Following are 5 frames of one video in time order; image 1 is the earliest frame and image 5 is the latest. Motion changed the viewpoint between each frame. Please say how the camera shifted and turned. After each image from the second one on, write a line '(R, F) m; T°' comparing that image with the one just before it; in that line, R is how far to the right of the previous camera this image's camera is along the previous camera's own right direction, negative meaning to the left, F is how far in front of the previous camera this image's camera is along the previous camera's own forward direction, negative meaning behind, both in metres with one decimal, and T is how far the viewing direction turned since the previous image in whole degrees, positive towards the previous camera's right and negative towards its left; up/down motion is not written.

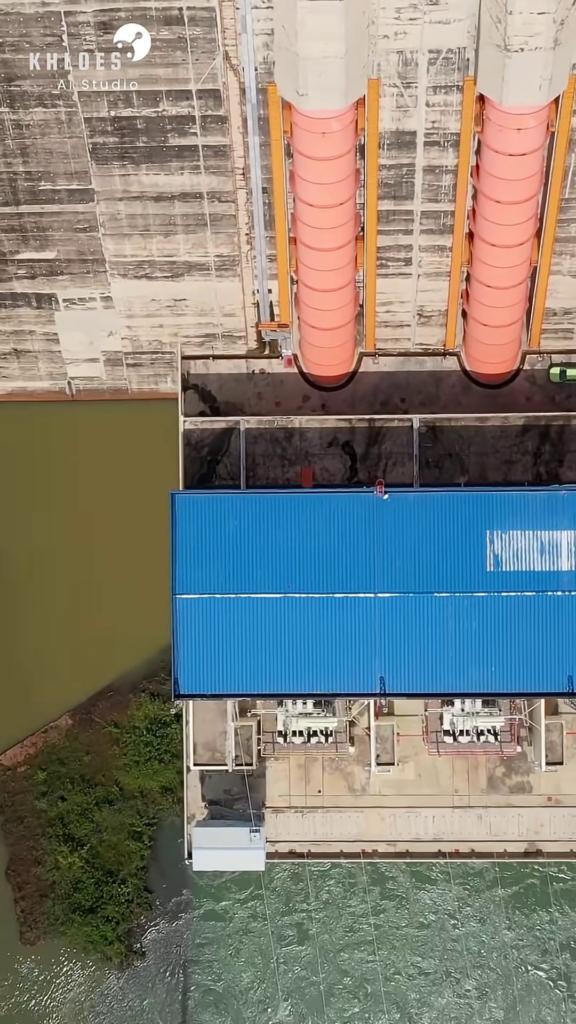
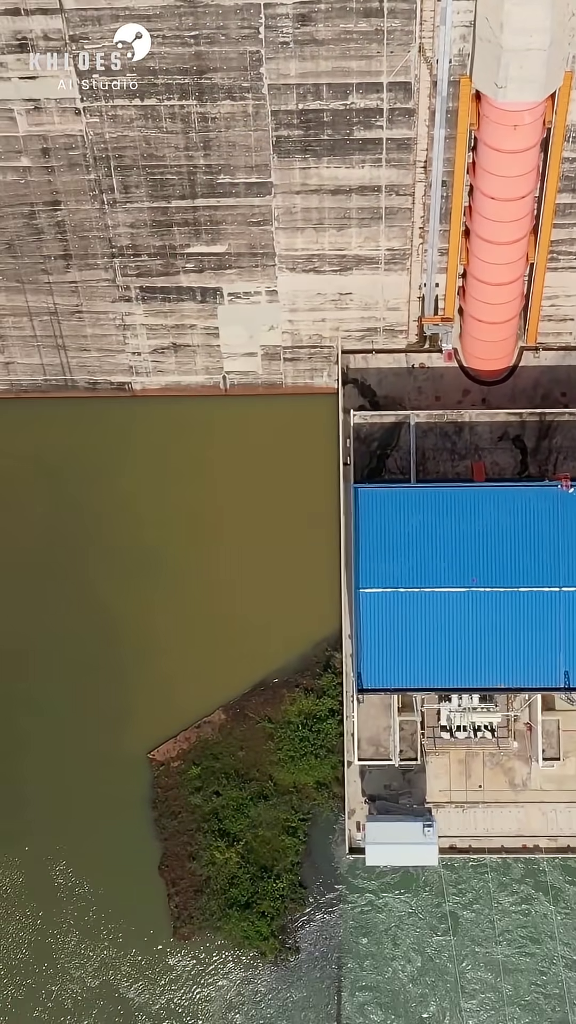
(-1.7, 0.0) m; 0°
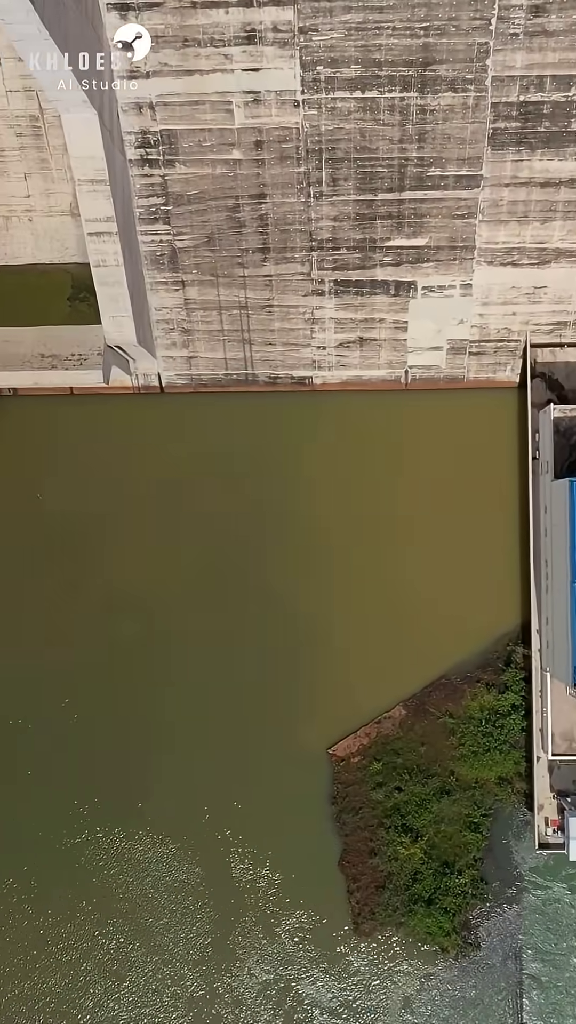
(-1.9, 0.0) m; 0°
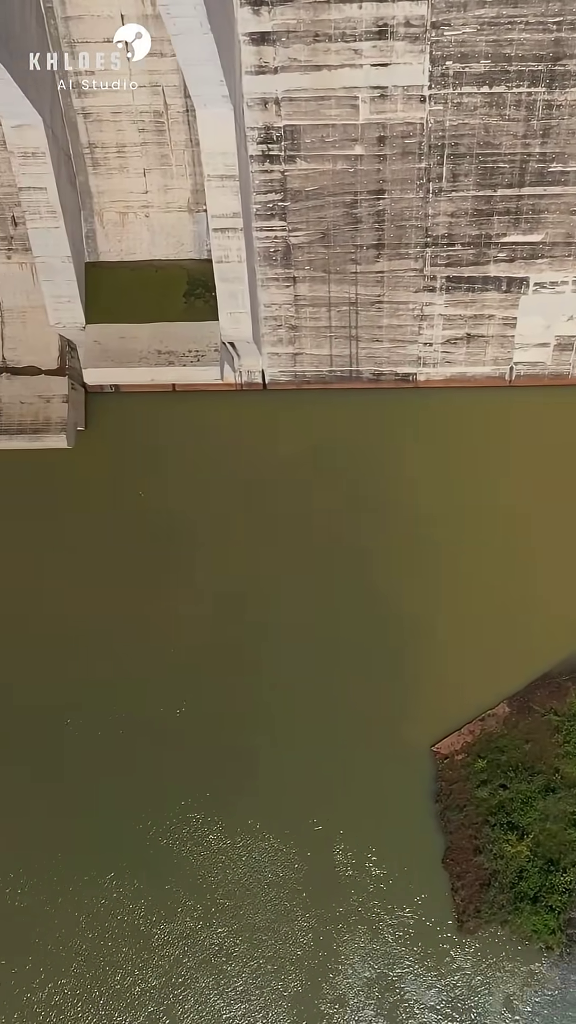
(-1.1, 0.0) m; 0°
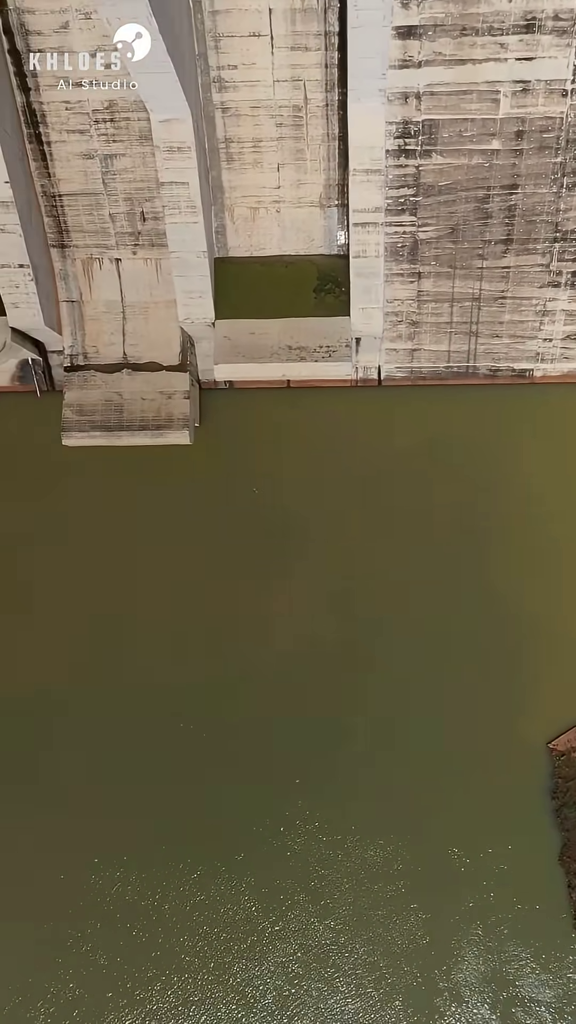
(-1.3, 0.0) m; 0°
